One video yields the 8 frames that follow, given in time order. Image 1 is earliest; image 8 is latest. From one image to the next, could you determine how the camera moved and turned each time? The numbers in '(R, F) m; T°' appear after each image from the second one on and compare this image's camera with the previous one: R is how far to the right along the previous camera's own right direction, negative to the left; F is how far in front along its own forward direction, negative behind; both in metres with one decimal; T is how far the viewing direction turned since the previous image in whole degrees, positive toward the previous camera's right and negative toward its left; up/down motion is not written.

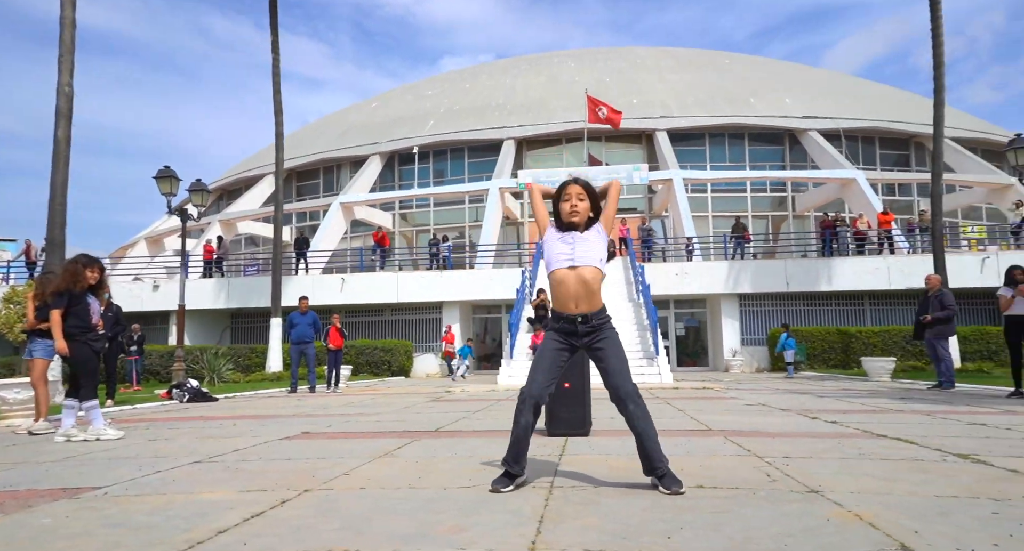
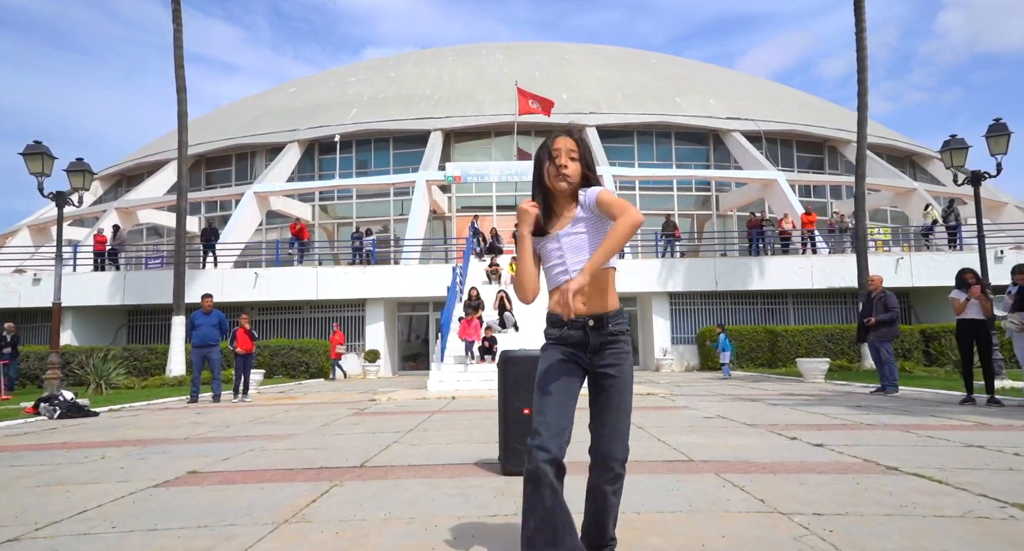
(-0.2, +1.0) m; +7°
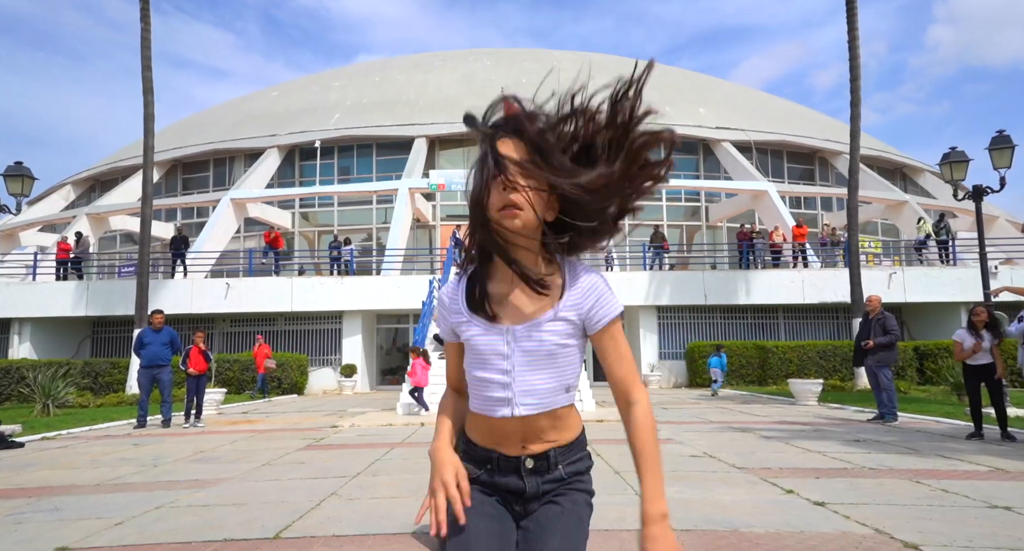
(+0.3, +0.8) m; +1°
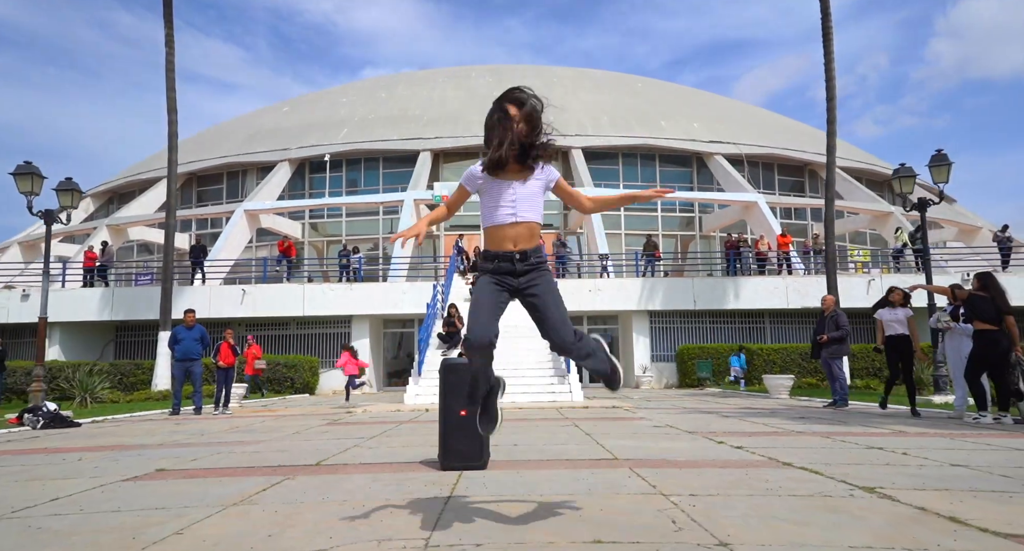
(+0.2, -1.3) m; 0°
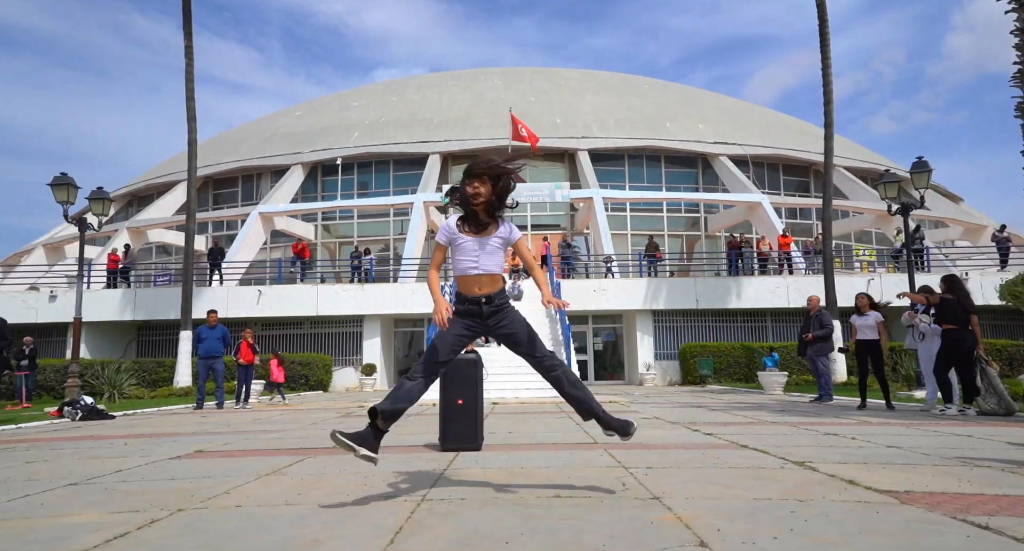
(+0.2, -0.7) m; -1°
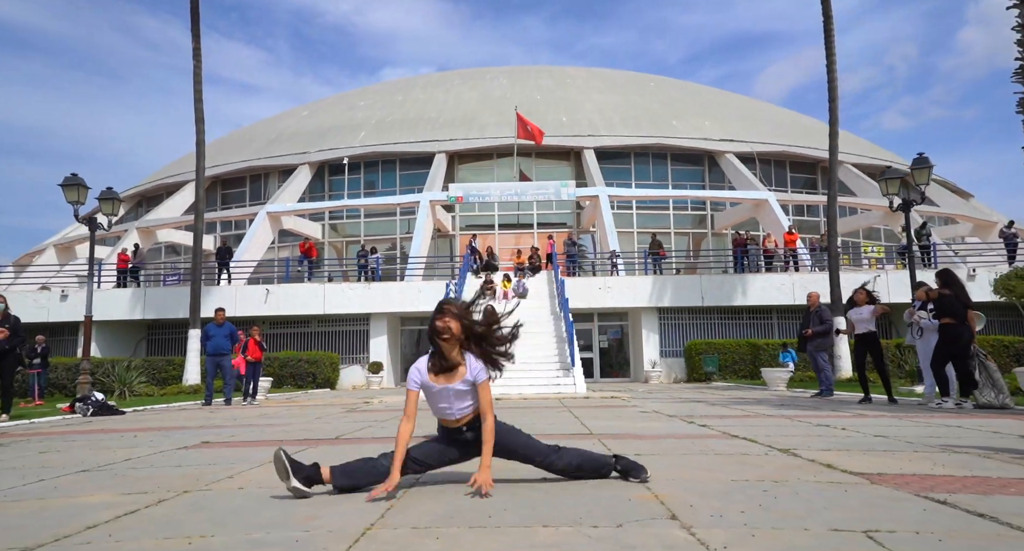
(+0.1, -0.1) m; -1°
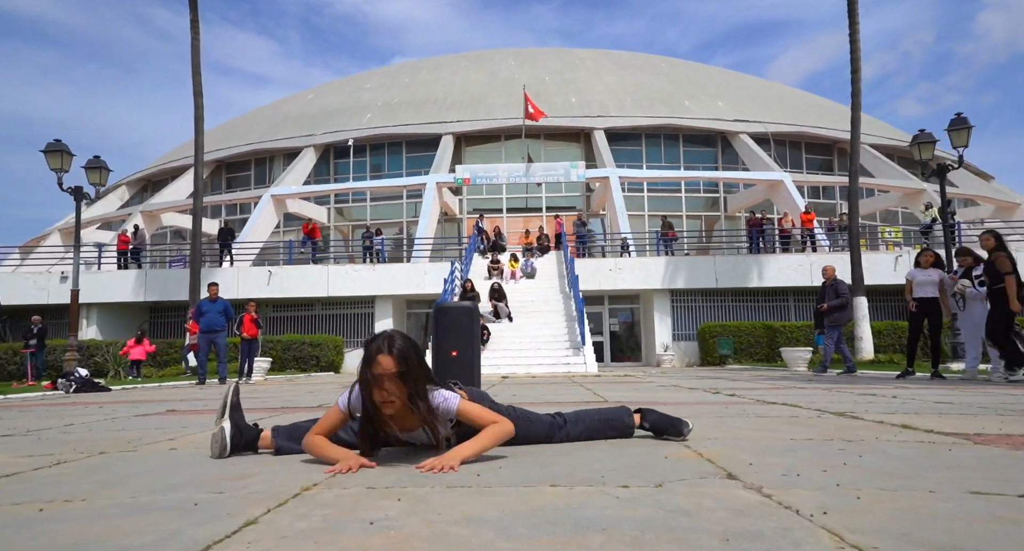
(0.0, +0.7) m; -1°
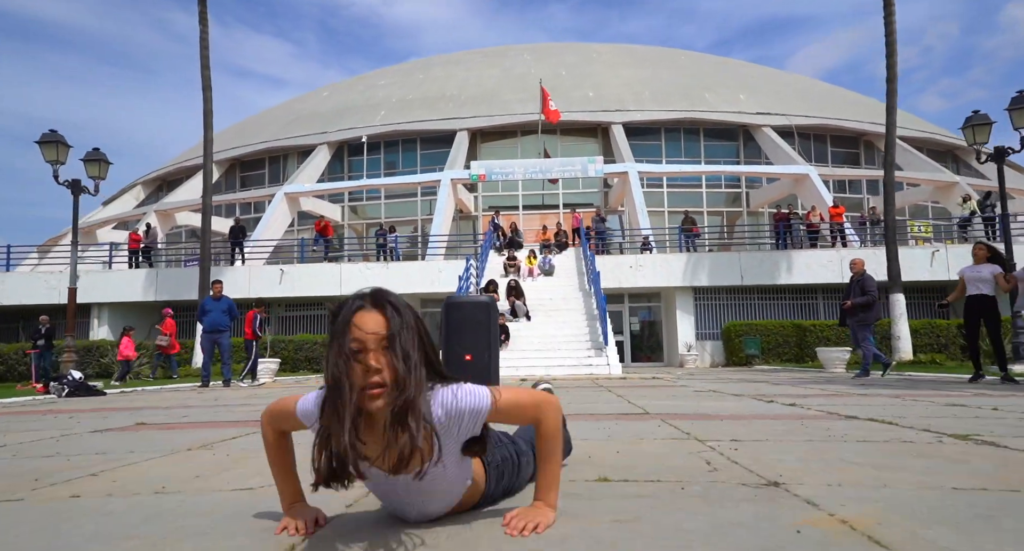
(-0.1, +0.8) m; -1°
